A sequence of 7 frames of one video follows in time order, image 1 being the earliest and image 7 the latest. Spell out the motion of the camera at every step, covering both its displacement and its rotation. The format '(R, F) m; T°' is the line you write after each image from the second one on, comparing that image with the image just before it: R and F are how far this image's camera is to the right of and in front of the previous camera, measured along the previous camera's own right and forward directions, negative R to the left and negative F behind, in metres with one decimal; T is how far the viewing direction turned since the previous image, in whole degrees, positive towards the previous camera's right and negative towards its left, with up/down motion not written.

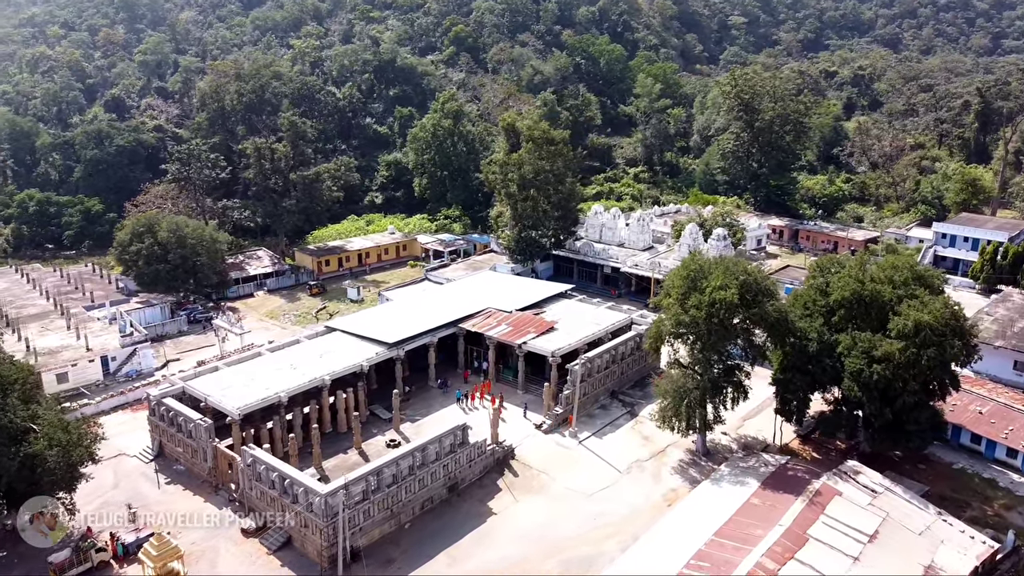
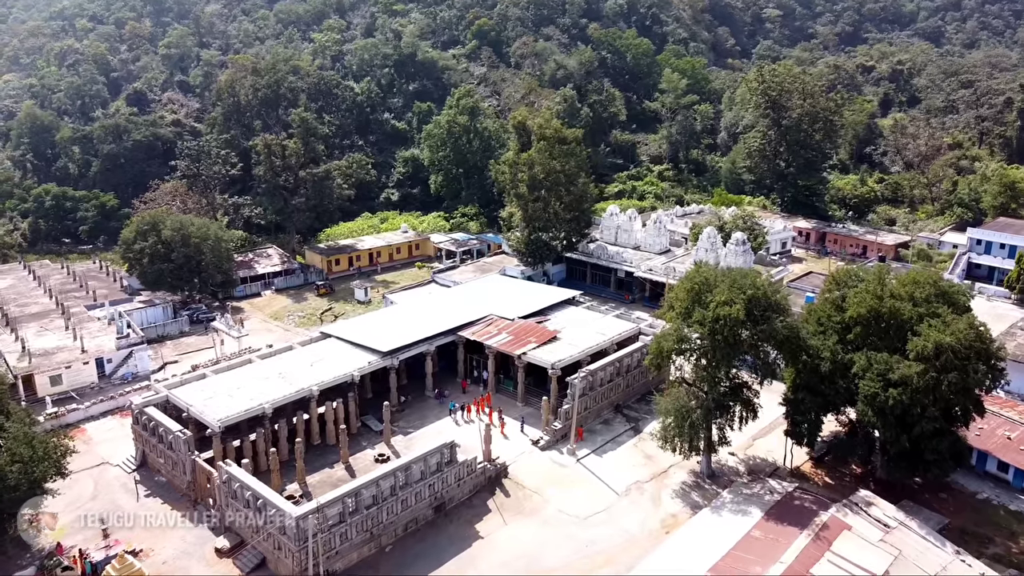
(+1.5, +1.7) m; -2°
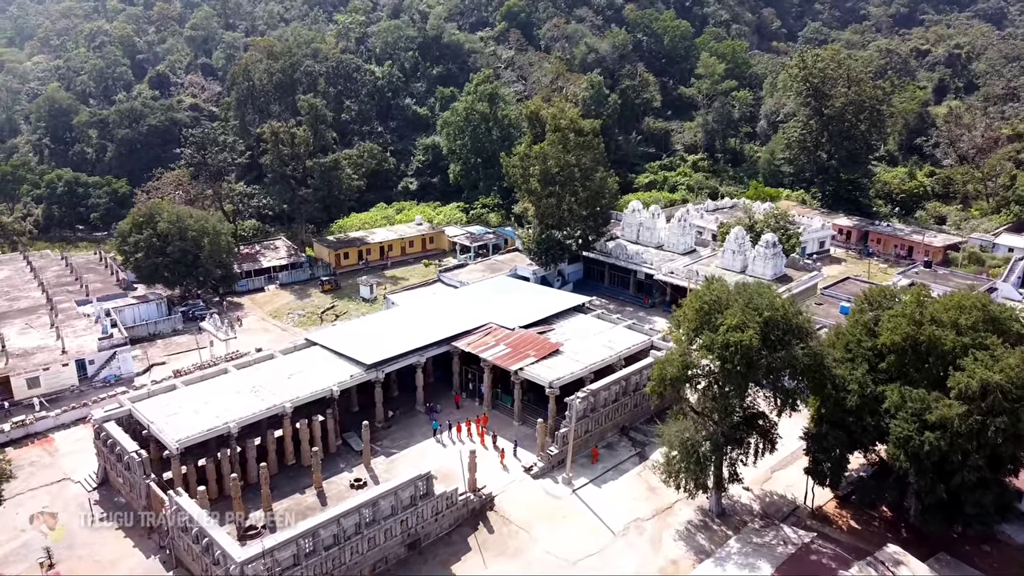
(+1.9, +3.3) m; -3°
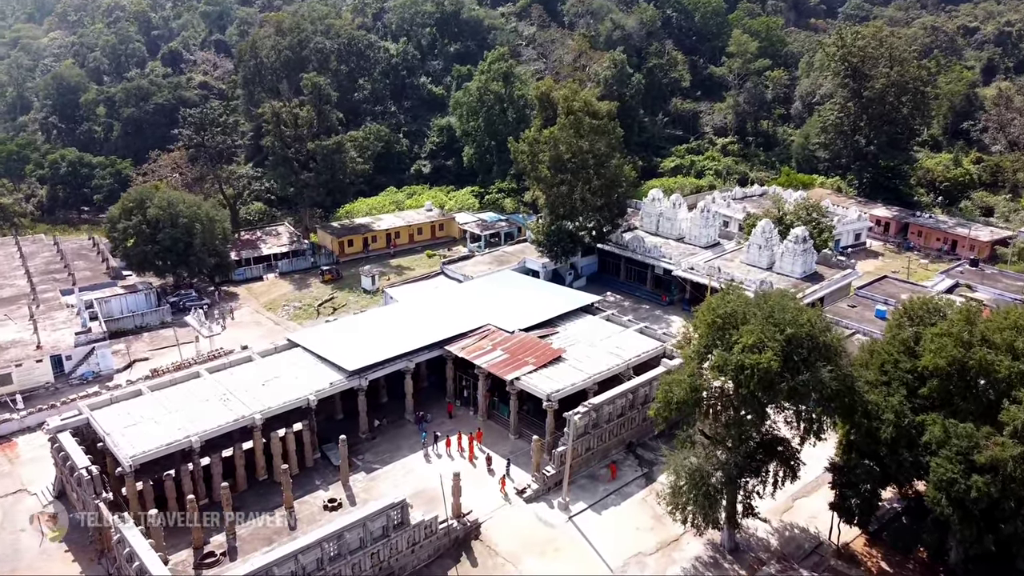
(+1.3, +3.2) m; -2°
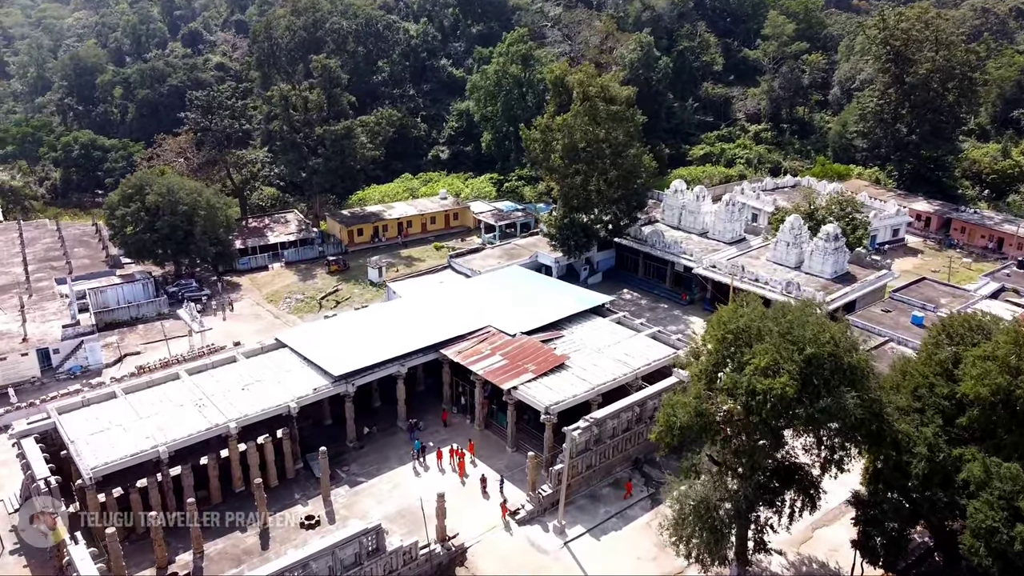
(+1.2, +2.4) m; -2°
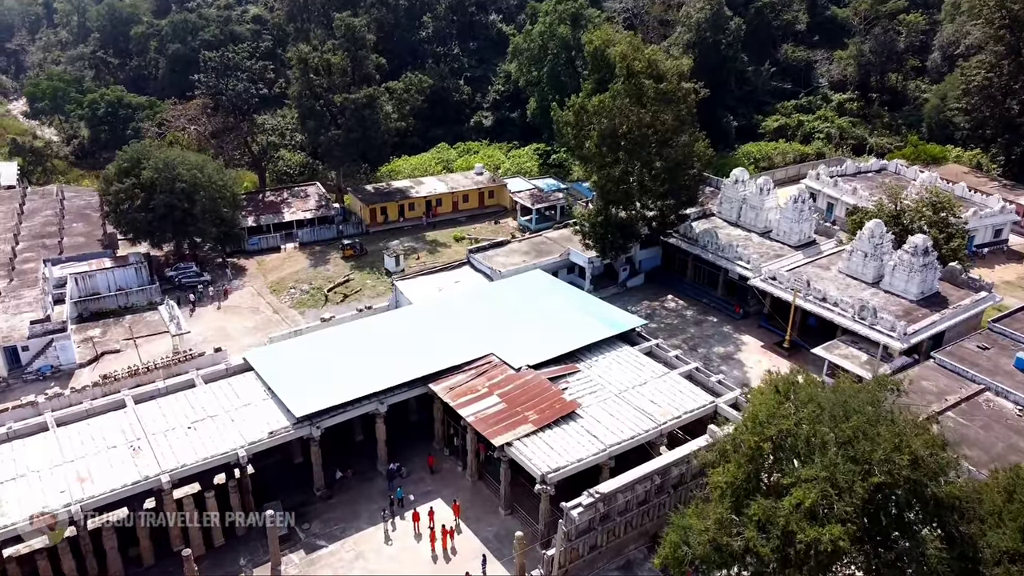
(+2.0, +5.5) m; -5°
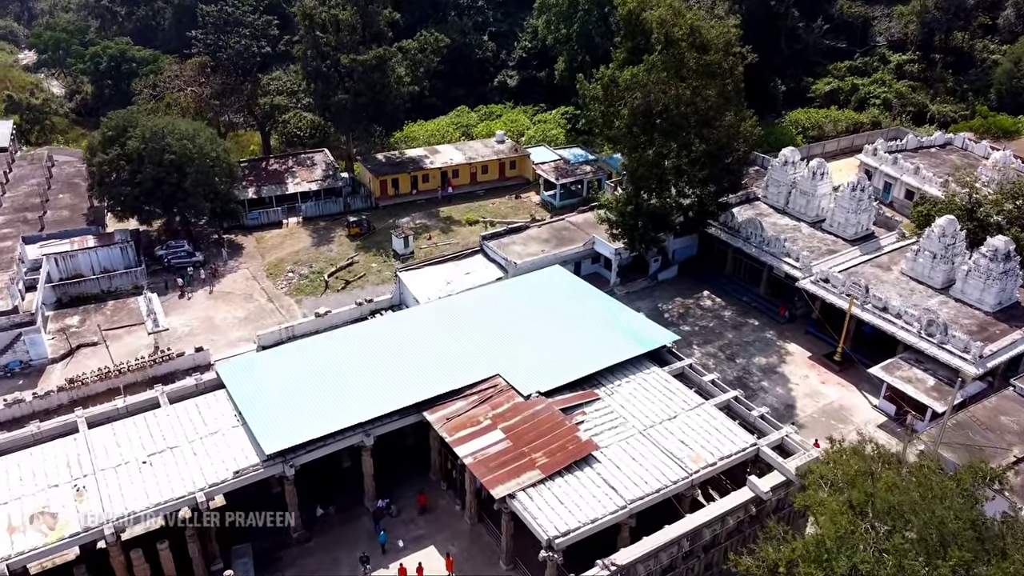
(+0.6, +3.9) m; -2°
